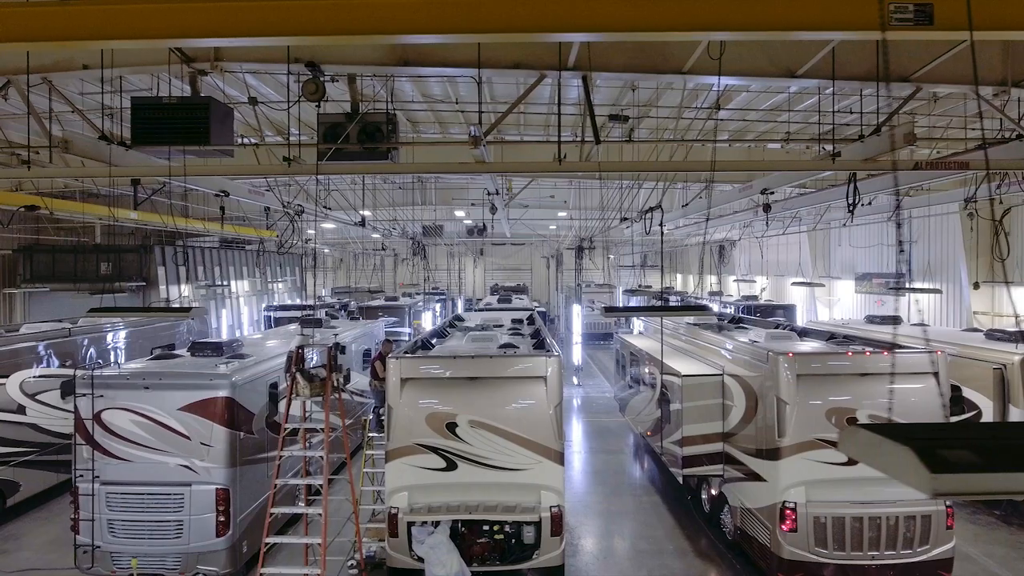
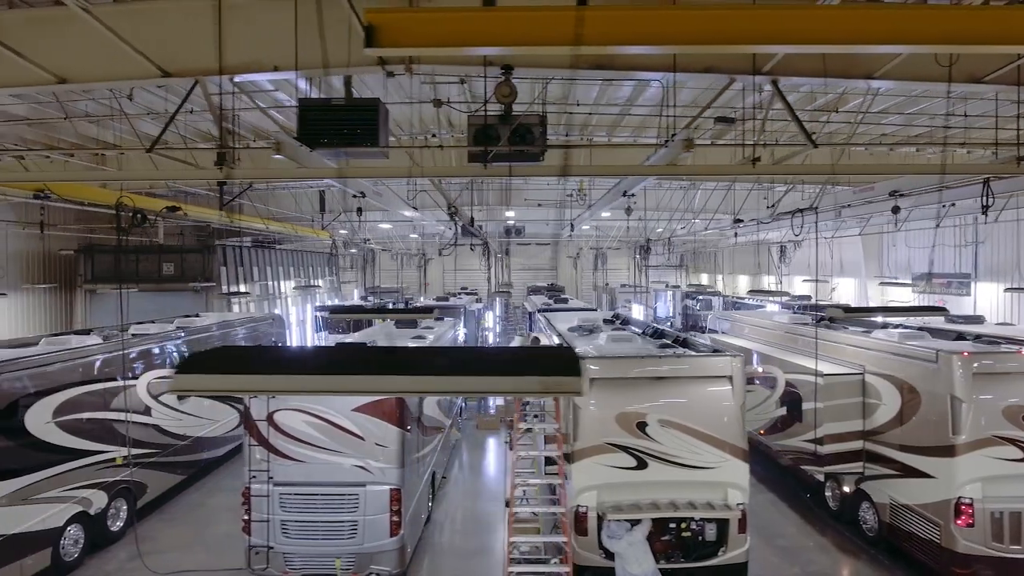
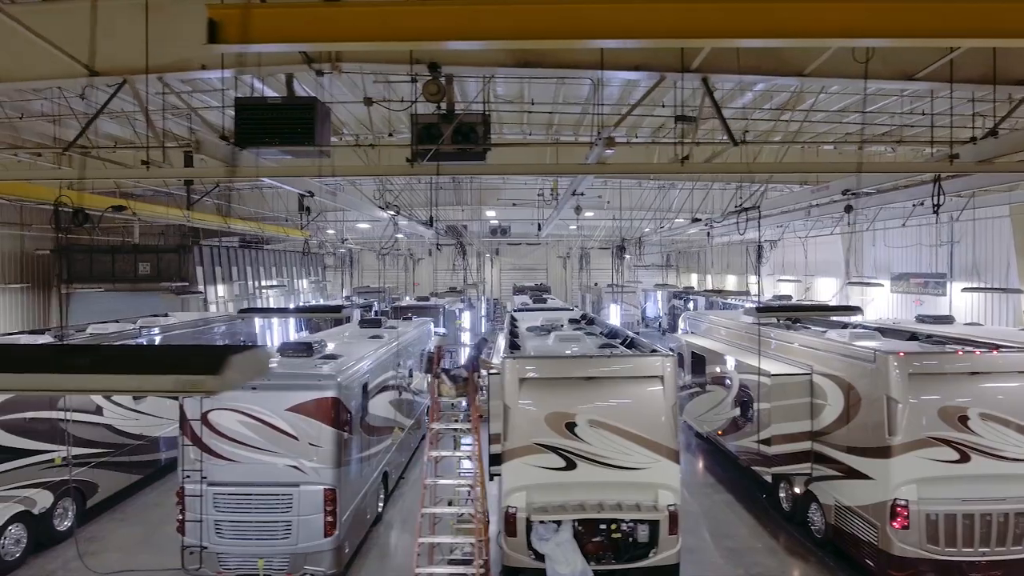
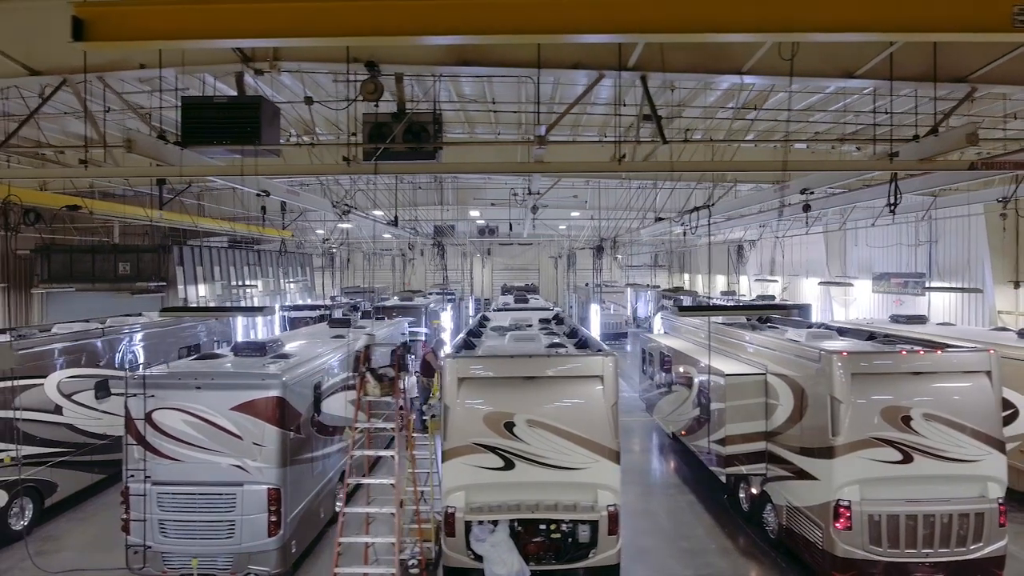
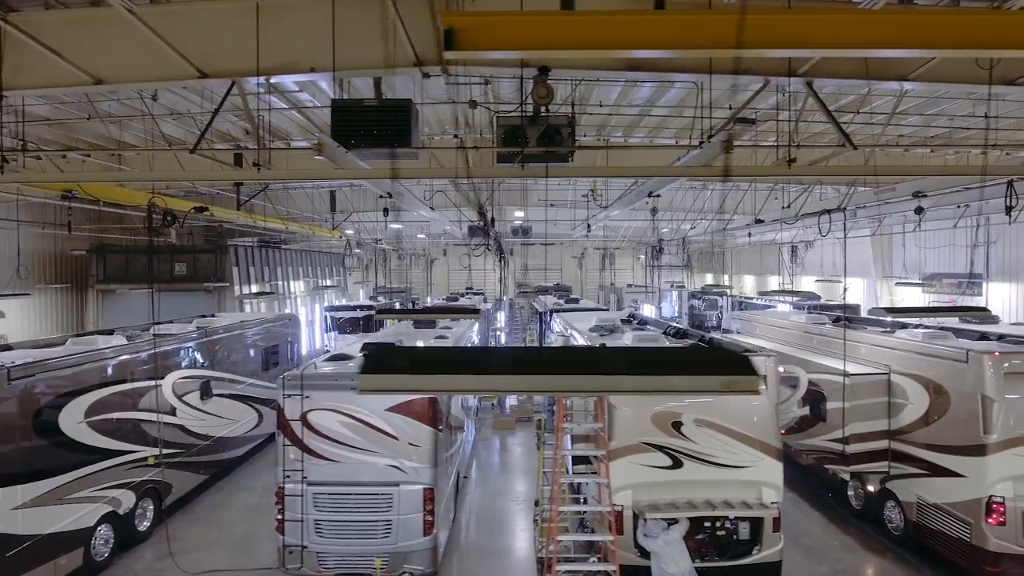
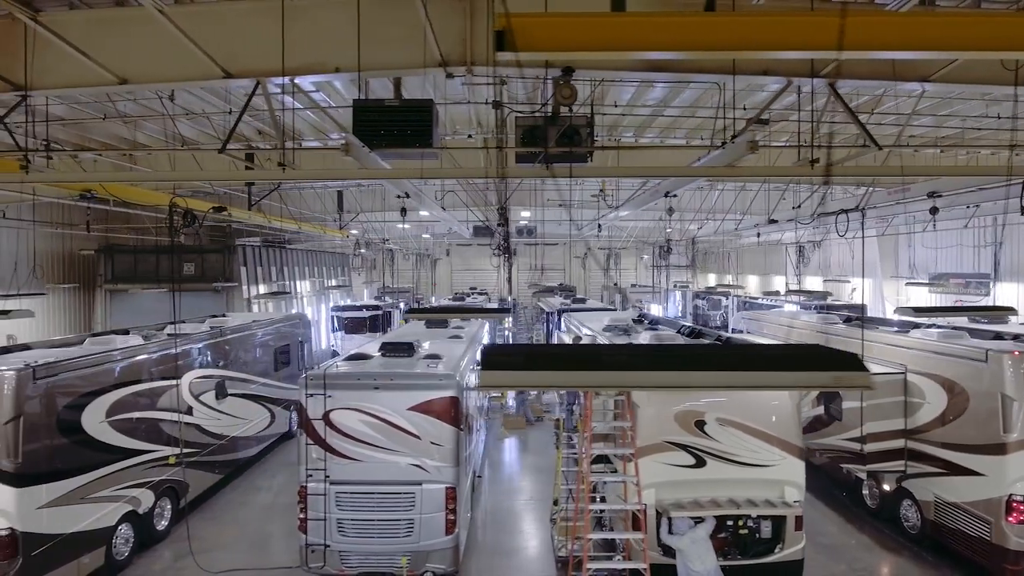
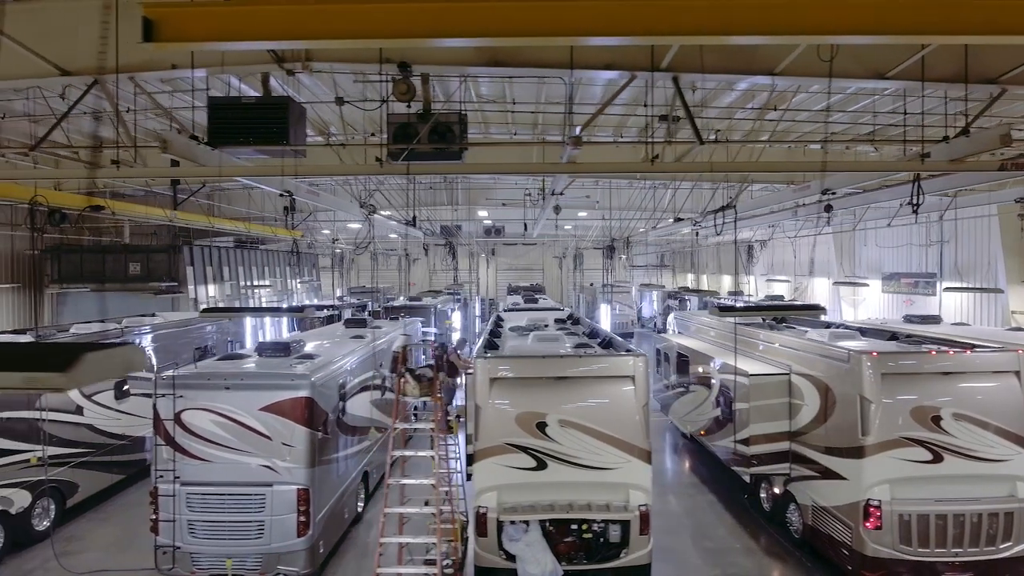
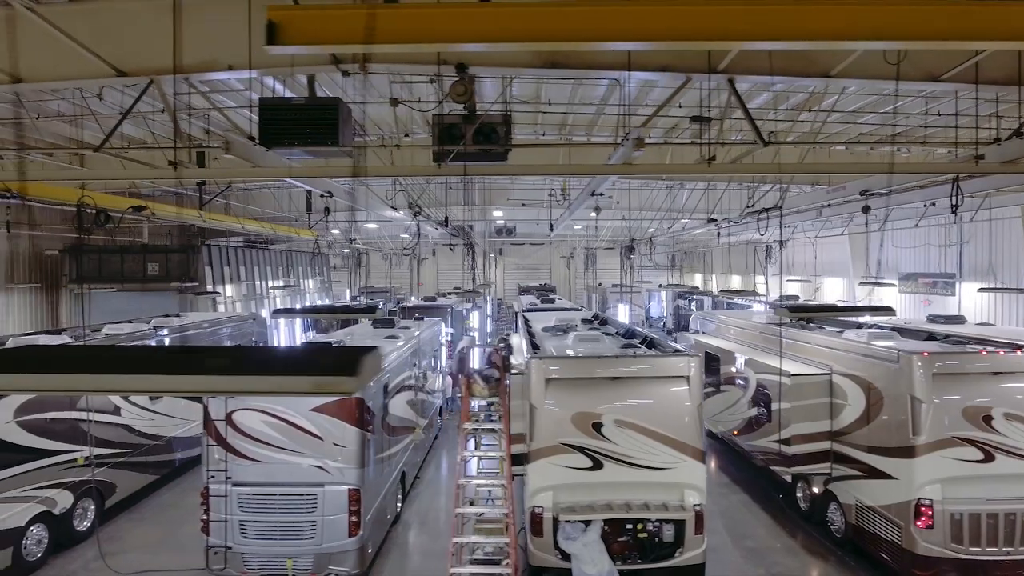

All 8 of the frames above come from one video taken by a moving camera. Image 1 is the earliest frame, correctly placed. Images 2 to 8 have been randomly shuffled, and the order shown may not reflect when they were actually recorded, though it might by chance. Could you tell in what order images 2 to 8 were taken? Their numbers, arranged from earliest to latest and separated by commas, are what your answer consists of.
4, 7, 3, 8, 2, 5, 6
